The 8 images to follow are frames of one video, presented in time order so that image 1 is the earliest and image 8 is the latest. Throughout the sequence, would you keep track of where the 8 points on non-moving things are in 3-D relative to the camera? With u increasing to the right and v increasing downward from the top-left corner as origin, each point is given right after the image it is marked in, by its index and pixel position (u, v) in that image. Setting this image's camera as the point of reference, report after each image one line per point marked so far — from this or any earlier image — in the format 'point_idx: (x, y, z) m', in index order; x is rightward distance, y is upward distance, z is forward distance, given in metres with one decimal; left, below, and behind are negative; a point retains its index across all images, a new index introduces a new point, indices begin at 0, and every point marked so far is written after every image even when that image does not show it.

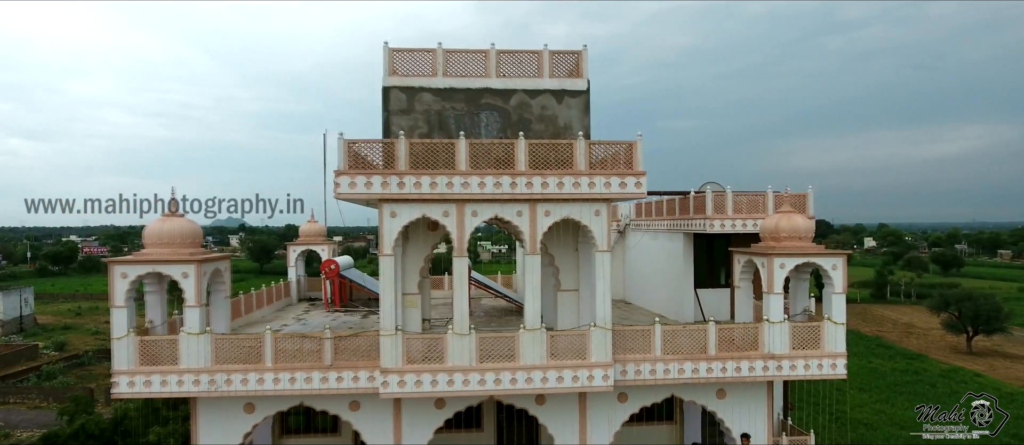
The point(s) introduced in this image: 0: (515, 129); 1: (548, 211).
0: (+0.1, +1.4, +8.8) m
1: (+0.6, +0.2, +8.2) m
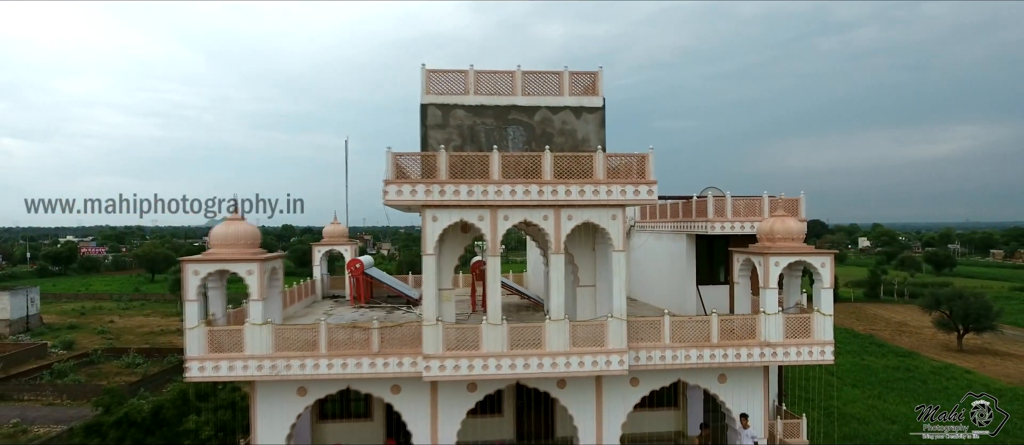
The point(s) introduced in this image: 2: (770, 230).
0: (+0.5, +1.3, +9.8) m
1: (+1.0, +0.1, +9.2) m
2: (+4.7, -0.1, +10.4) m
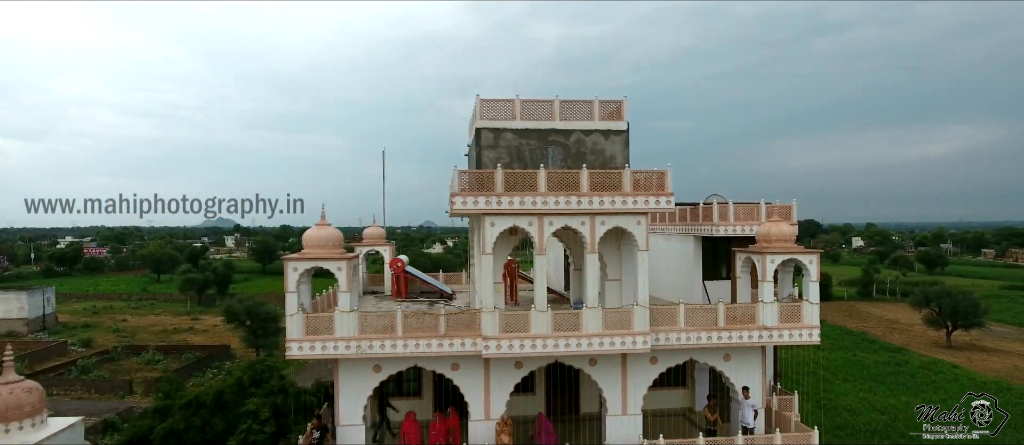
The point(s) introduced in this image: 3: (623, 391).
0: (+1.3, +1.2, +11.7) m
1: (+1.8, 0.0, +11.0) m
2: (+5.4, -0.2, +12.2) m
3: (+2.2, -3.3, +11.6) m
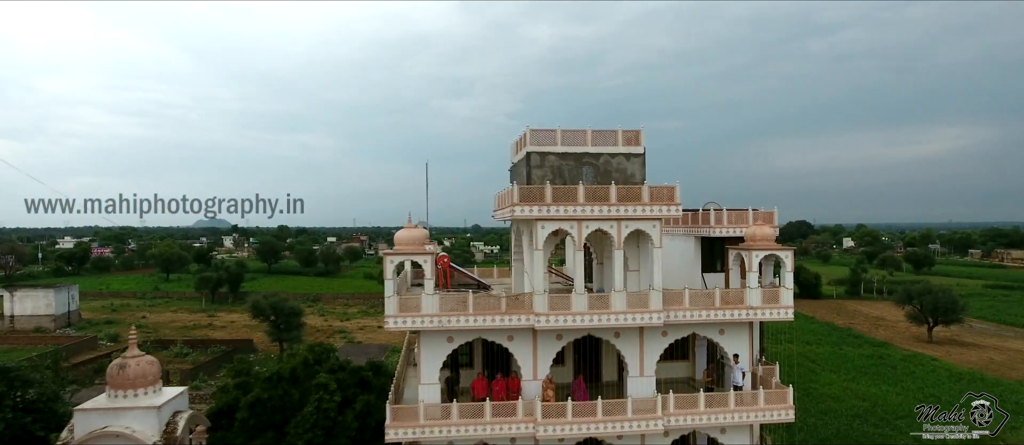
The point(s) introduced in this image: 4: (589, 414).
0: (+2.3, +1.2, +14.8) m
1: (+2.8, -0.1, +14.2) m
2: (+6.4, -0.3, +15.4) m
3: (+3.3, -3.4, +14.7) m
4: (+1.9, -4.6, +14.0) m
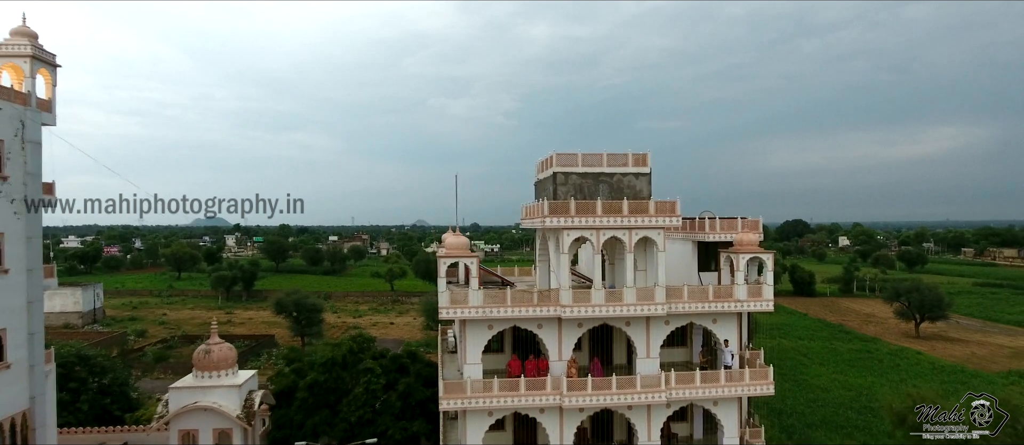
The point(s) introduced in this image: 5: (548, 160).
0: (+3.2, +0.9, +17.7) m
1: (+3.7, -0.3, +17.1) m
2: (+7.3, -0.5, +18.4) m
3: (+4.1, -3.7, +17.7) m
4: (+2.7, -4.8, +17.0) m
5: (+1.2, +2.0, +18.9) m
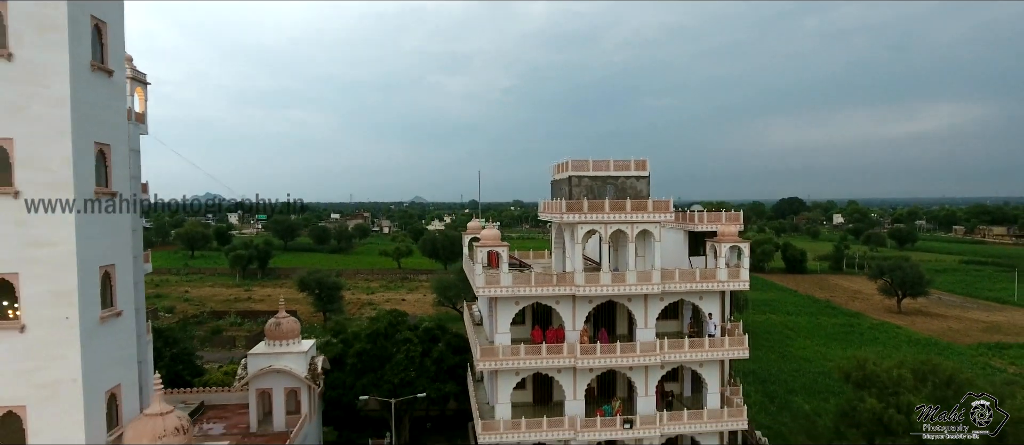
0: (+4.0, +1.1, +21.3) m
1: (+4.5, -0.1, +20.8) m
2: (+8.1, -0.3, +22.0) m
3: (+4.9, -3.4, +21.5) m
4: (+3.6, -4.6, +20.8) m
5: (+2.0, +2.3, +22.4) m
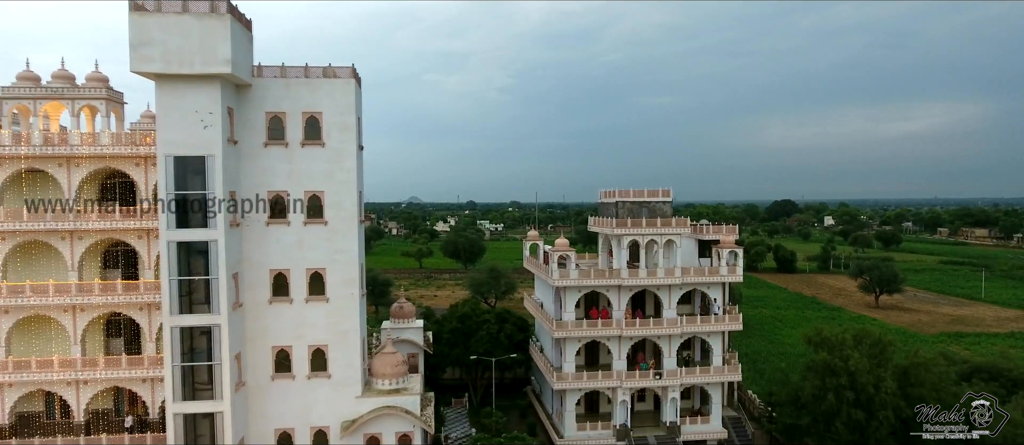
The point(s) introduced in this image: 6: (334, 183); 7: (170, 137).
0: (+7.2, +0.5, +30.0) m
1: (+7.7, -0.7, +29.5) m
2: (+11.3, -0.9, +30.8) m
3: (+8.2, -4.0, +30.2) m
4: (+6.8, -5.2, +29.5) m
5: (+5.3, +1.7, +31.1) m
6: (-6.1, +1.4, +20.0) m
7: (-10.5, +2.6, +17.9) m
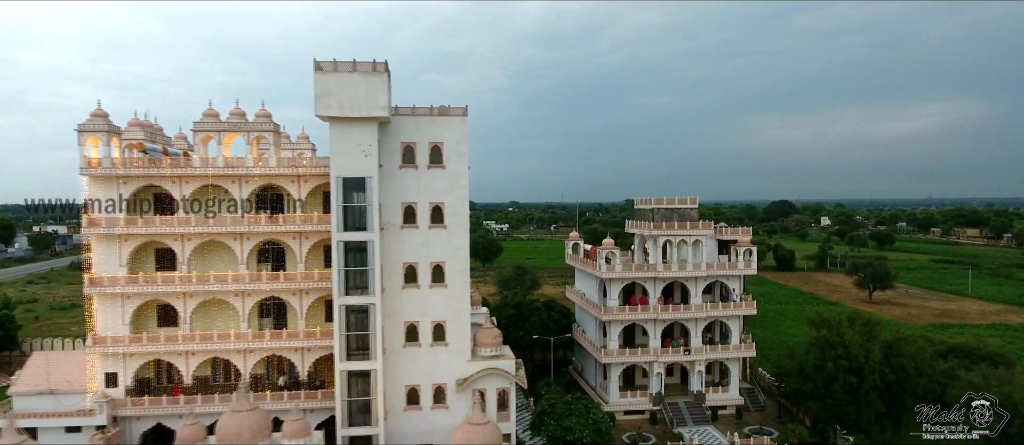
0: (+10.6, +0.4, +36.2) m
1: (+11.1, -0.9, +35.7) m
2: (+14.7, -1.1, +37.0) m
3: (+11.5, -4.2, +36.4) m
4: (+10.2, -5.4, +35.7) m
5: (+8.6, +1.5, +37.3) m
6: (-2.7, +1.2, +26.1) m
7: (-7.1, +2.4, +24.0) m
